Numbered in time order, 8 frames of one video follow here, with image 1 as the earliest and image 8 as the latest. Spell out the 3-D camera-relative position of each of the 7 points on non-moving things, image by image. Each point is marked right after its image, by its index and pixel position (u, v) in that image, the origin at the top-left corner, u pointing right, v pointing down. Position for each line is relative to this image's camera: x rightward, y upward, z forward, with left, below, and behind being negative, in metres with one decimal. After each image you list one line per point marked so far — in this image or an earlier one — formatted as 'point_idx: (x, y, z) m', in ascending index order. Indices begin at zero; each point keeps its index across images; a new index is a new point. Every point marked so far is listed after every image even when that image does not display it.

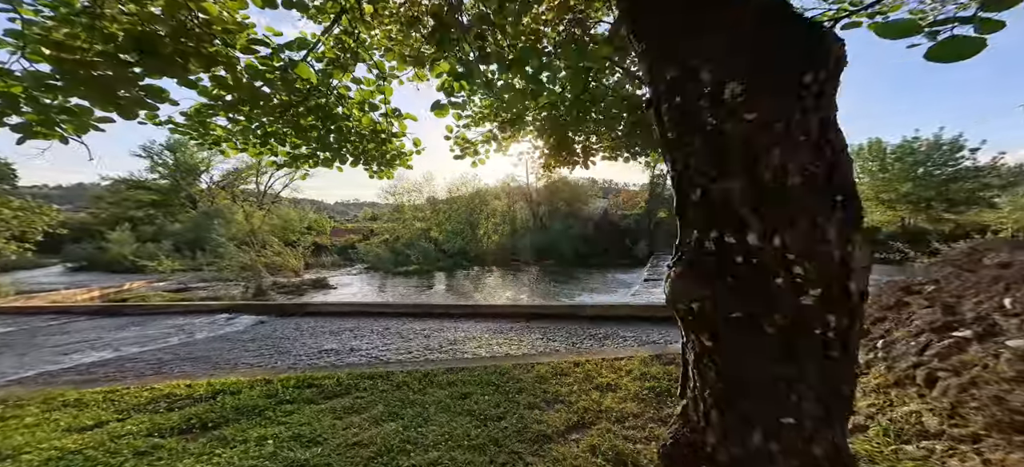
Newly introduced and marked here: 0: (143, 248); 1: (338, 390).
0: (-20.9, -0.8, +19.8) m
1: (-0.8, -0.8, +1.7) m
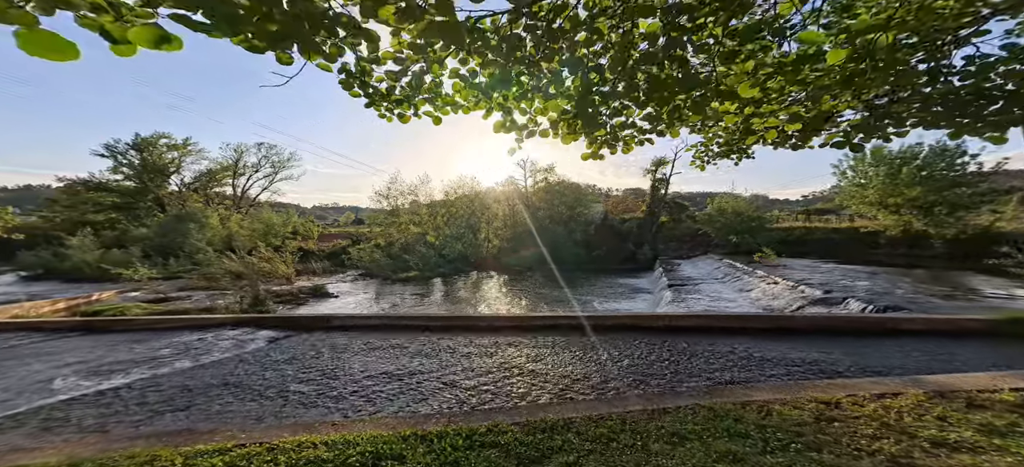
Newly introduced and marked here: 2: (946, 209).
0: (-20.9, -1.1, +18.4) m
1: (+0.1, -0.8, +1.3) m
2: (+15.4, +0.9, +12.7) m
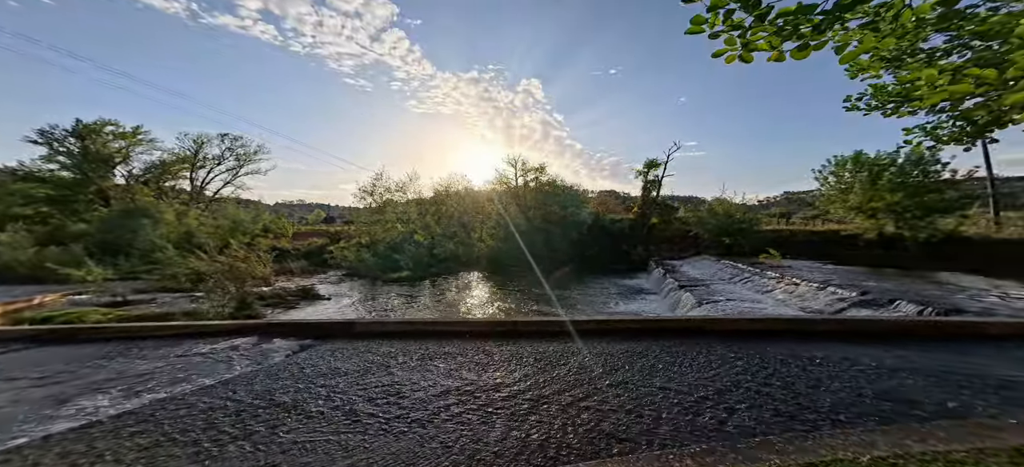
0: (-21.2, -0.8, +16.3) m
1: (+1.0, -0.8, +1.0) m
2: (+15.5, +0.7, +13.6) m
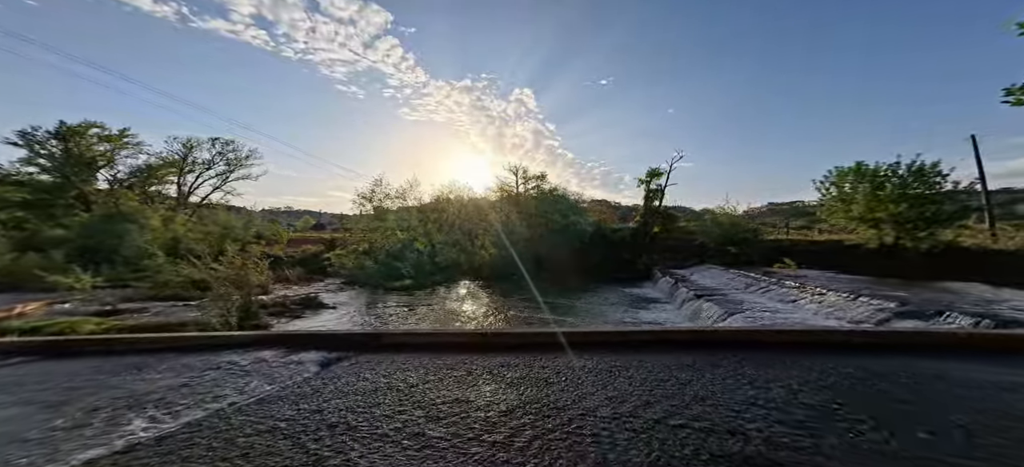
0: (-20.9, -1.0, +15.5) m
1: (+1.7, -0.8, +0.8) m
2: (+15.8, +0.3, +13.8) m
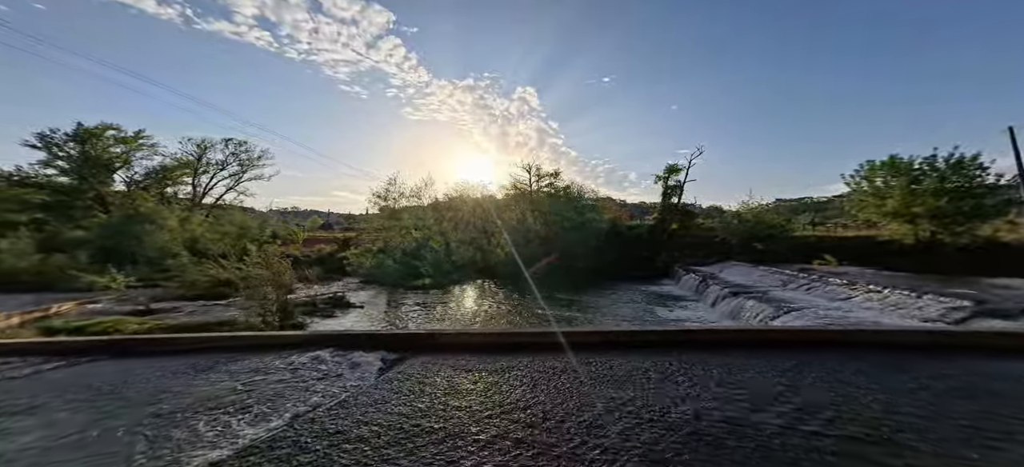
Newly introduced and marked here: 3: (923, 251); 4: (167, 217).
0: (-19.9, -1.1, +15.7) m
1: (+2.5, -0.7, +0.6) m
2: (+16.8, +0.5, +13.4) m
3: (+16.5, -0.7, +14.3) m
4: (-17.3, +0.8, +18.3) m
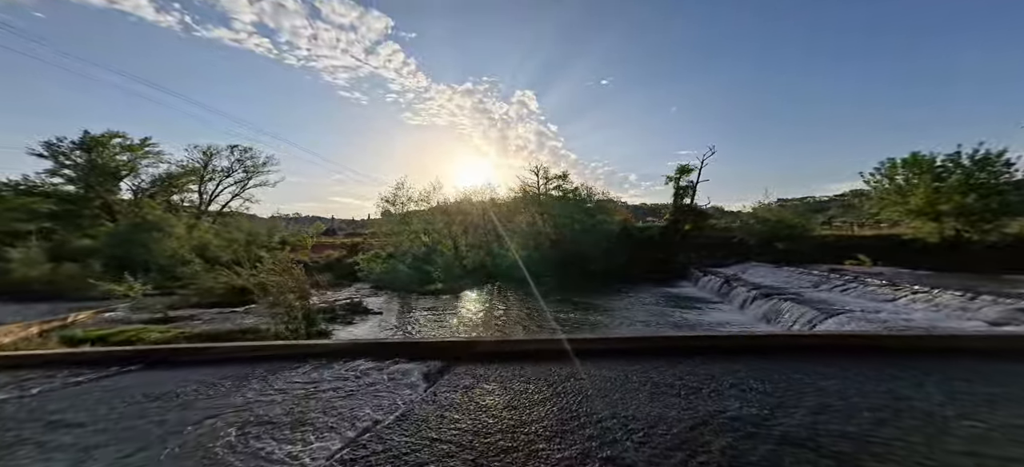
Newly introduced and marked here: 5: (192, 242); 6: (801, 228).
0: (-19.2, -1.4, +15.5) m
1: (+3.1, -0.7, +0.4) m
2: (+17.4, +0.6, +13.1) m
3: (+17.2, -0.6, +14.0) m
4: (-16.6, +0.5, +18.2) m
5: (-15.9, -0.5, +18.1) m
6: (+15.6, +0.3, +19.4) m
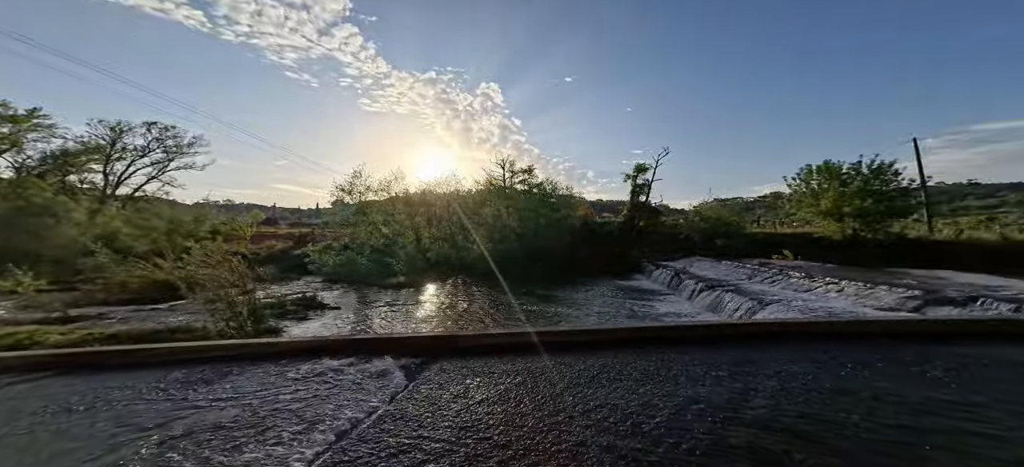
0: (-20.8, -1.0, +13.3) m
1: (+3.2, -0.8, +0.8) m
2: (+16.0, +0.6, +15.0) m
3: (+15.6, -0.6, +15.9) m
4: (-18.4, +1.0, +16.2) m
5: (-17.8, 0.0, +16.3) m
6: (+13.4, +0.5, +21.1) m
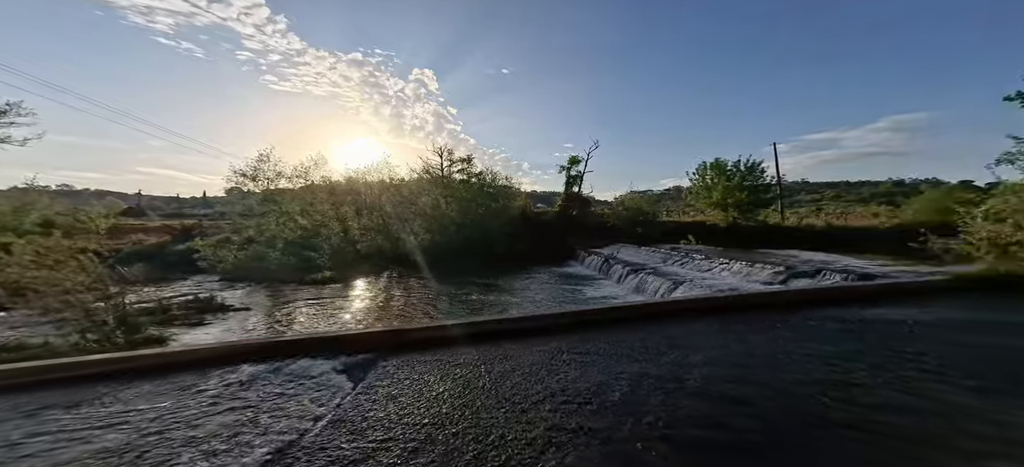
0: (-22.6, -0.9, +9.3) m
1: (+3.1, -0.6, +1.1) m
2: (+13.2, +1.4, +17.3) m
3: (+12.7, +0.1, +18.1) m
4: (-20.9, +1.1, +12.5) m
5: (-20.2, +0.2, +12.7) m
6: (+9.6, +1.3, +22.8) m
